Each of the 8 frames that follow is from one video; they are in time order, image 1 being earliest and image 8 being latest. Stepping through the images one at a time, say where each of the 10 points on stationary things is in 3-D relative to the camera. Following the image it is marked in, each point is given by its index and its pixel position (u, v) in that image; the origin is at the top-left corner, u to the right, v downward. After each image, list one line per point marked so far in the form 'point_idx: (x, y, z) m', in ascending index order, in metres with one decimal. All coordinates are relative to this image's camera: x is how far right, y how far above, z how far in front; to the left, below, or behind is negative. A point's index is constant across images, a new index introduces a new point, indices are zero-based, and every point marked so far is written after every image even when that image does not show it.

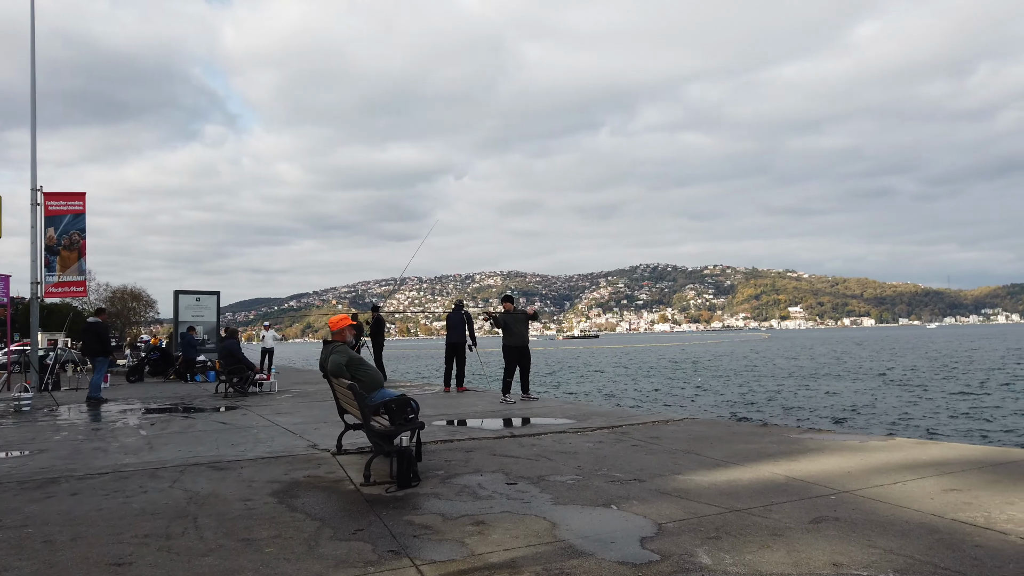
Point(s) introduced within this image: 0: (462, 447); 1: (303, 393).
0: (-0.4, -1.4, +6.2) m
1: (-3.9, -1.9, +13.2) m
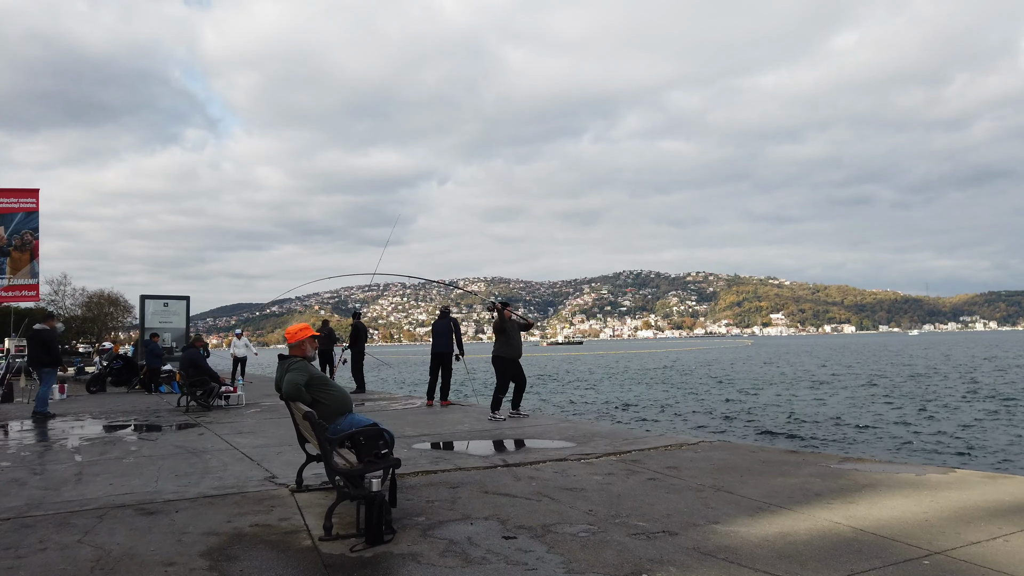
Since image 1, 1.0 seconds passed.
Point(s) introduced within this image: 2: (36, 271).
0: (-0.5, -1.4, +5.2) m
1: (-4.1, -2.0, +12.2) m
2: (-9.6, +0.4, +14.5) m
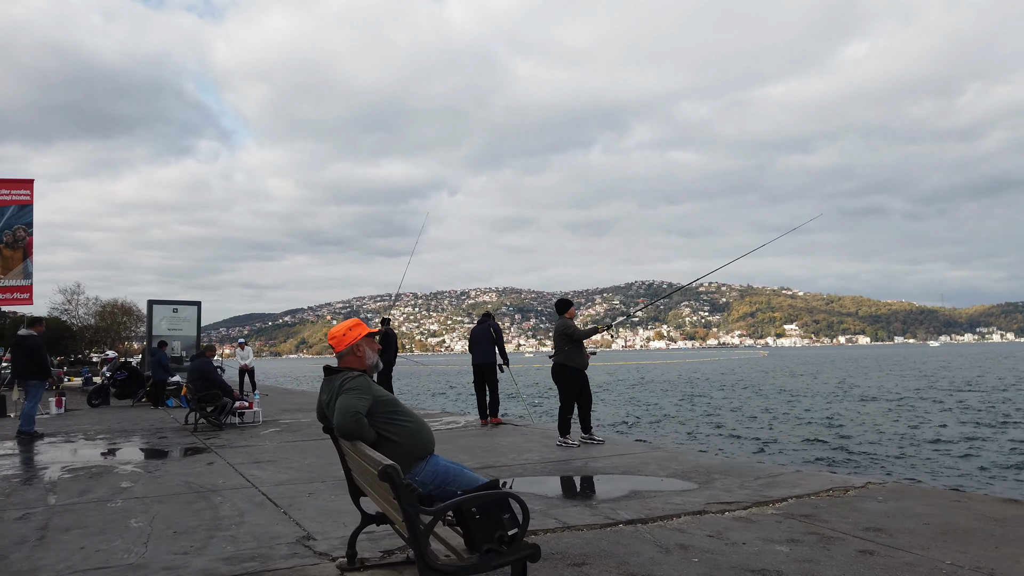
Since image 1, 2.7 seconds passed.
0: (+0.3, -1.3, +3.6) m
1: (-3.2, -2.0, +10.6) m
2: (-8.7, +0.3, +13.0) m
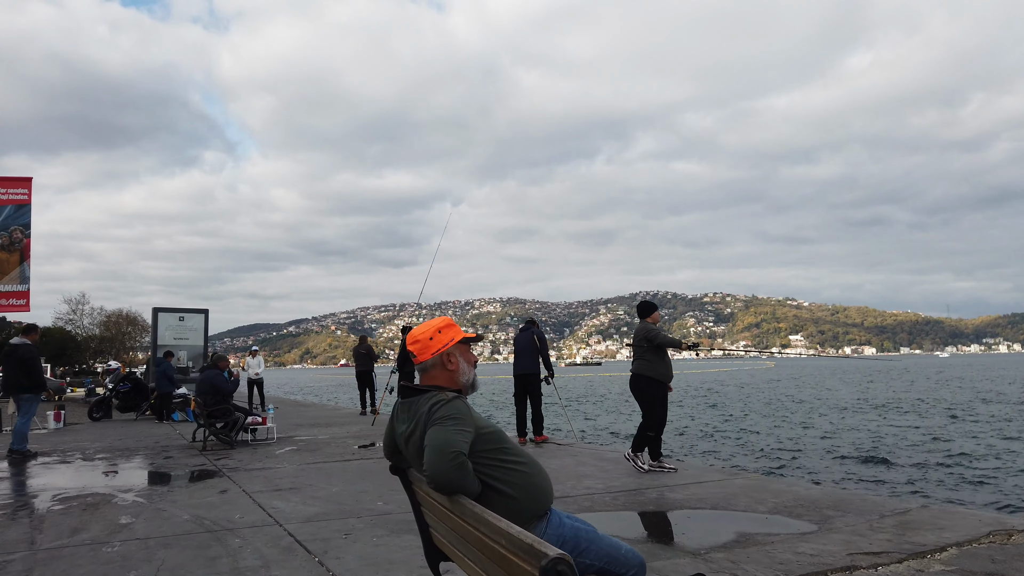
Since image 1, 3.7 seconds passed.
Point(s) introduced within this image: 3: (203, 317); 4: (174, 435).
0: (+0.7, -1.3, +2.7) m
1: (-2.7, -2.1, +9.6) m
2: (-8.2, +0.2, +12.1) m
3: (-7.4, -0.7, +17.2) m
4: (-5.3, -2.3, +11.2) m
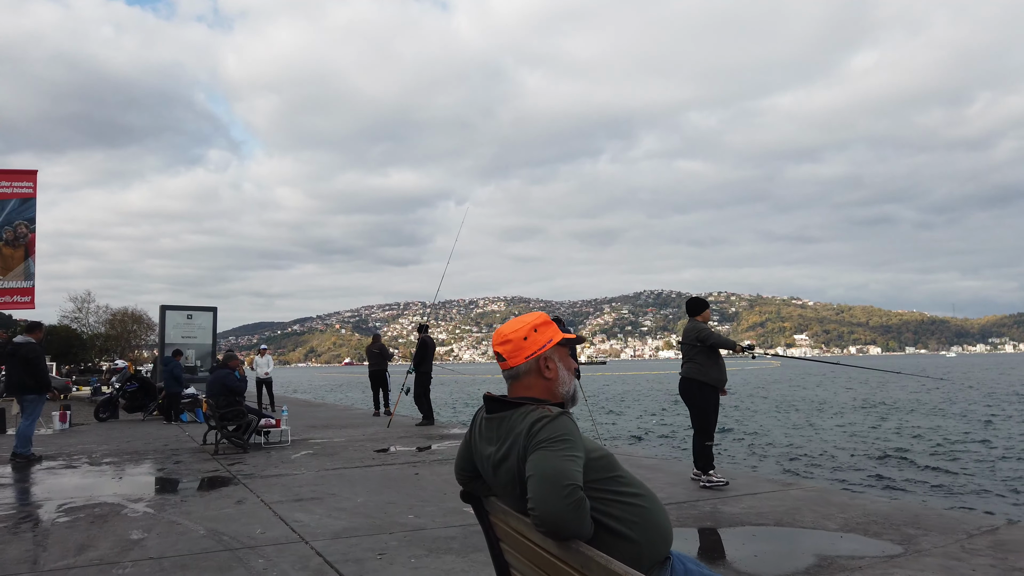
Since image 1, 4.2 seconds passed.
0: (+1.0, -1.3, +2.2) m
1: (-2.4, -2.1, +9.2) m
2: (-7.9, +0.3, +11.7) m
3: (-7.0, -0.6, +16.8) m
4: (-5.0, -2.2, +10.8) m
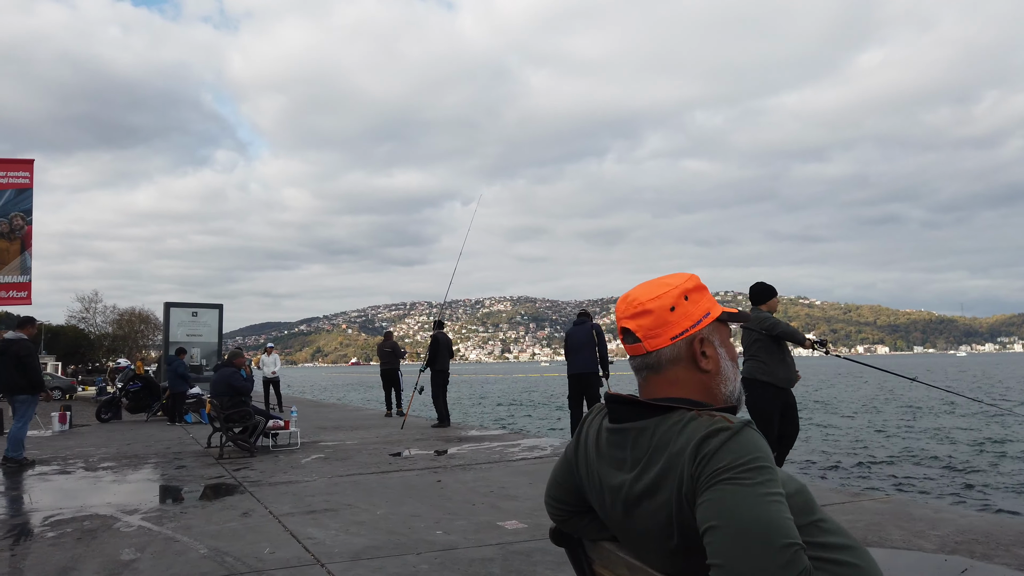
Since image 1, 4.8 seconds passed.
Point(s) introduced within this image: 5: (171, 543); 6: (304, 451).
0: (+1.3, -1.2, +1.6) m
1: (-2.1, -2.0, +8.6) m
2: (-7.6, +0.4, +11.2) m
3: (-6.7, -0.5, +16.2) m
4: (-4.6, -2.2, +10.3) m
5: (-2.1, -1.5, +4.3) m
6: (-2.5, -2.0, +8.7) m
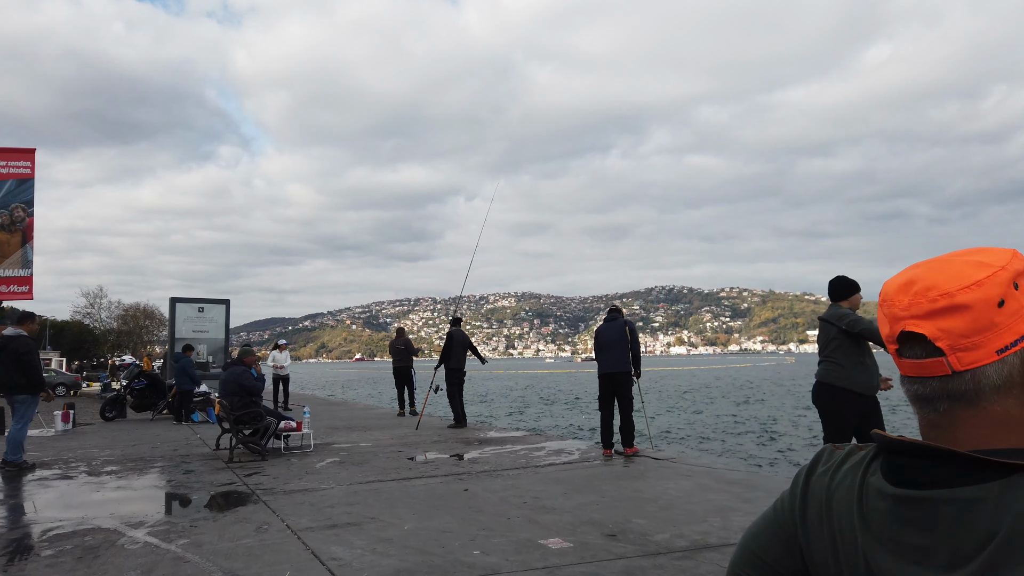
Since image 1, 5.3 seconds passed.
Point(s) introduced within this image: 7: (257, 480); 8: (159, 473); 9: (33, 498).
0: (+1.5, -1.2, +1.1) m
1: (-1.8, -1.9, +8.2) m
2: (-7.3, +0.4, +10.8) m
3: (-6.3, -0.4, +15.8) m
4: (-4.3, -2.1, +9.8) m
5: (-1.8, -1.5, +3.9) m
6: (-2.3, -1.9, +8.3) m
7: (-2.4, -1.8, +6.7) m
8: (-3.6, -1.9, +7.4) m
9: (-4.3, -1.9, +6.4) m
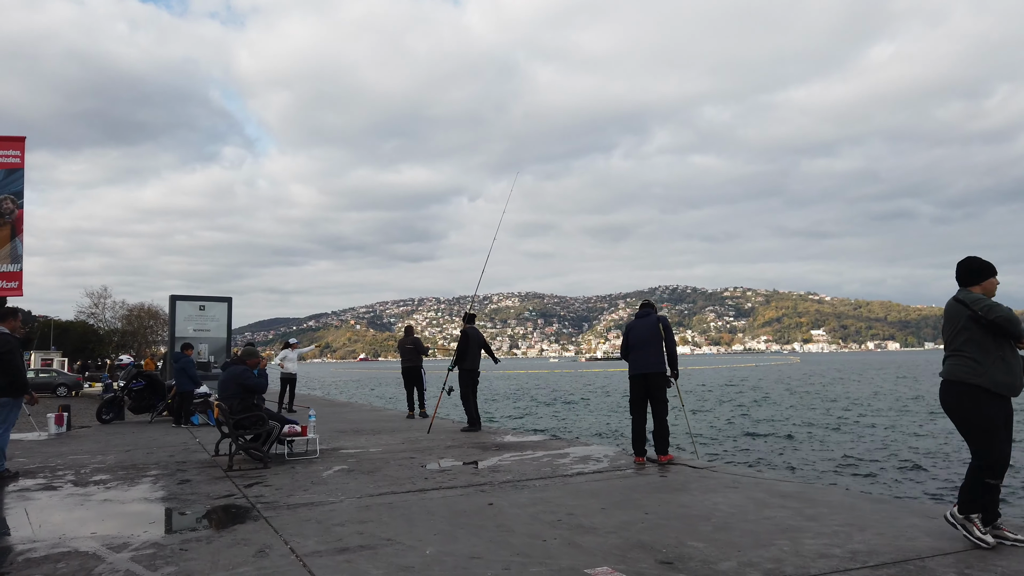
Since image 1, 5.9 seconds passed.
0: (+1.7, -1.1, +0.5) m
1: (-1.6, -1.8, +7.6) m
2: (-7.0, +0.5, +10.2) m
3: (-6.1, -0.4, +15.2) m
4: (-4.1, -2.0, +9.2) m
5: (-1.6, -1.4, +3.3) m
6: (-2.0, -1.9, +7.7) m
7: (-2.2, -1.7, +6.1) m
8: (-3.4, -1.8, +6.8) m
9: (-4.0, -1.8, +5.8) m
